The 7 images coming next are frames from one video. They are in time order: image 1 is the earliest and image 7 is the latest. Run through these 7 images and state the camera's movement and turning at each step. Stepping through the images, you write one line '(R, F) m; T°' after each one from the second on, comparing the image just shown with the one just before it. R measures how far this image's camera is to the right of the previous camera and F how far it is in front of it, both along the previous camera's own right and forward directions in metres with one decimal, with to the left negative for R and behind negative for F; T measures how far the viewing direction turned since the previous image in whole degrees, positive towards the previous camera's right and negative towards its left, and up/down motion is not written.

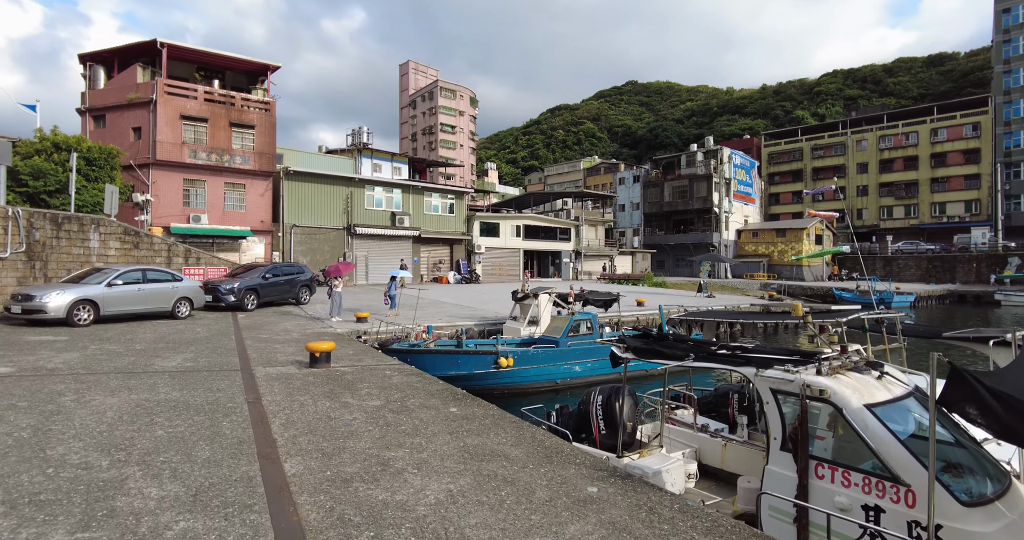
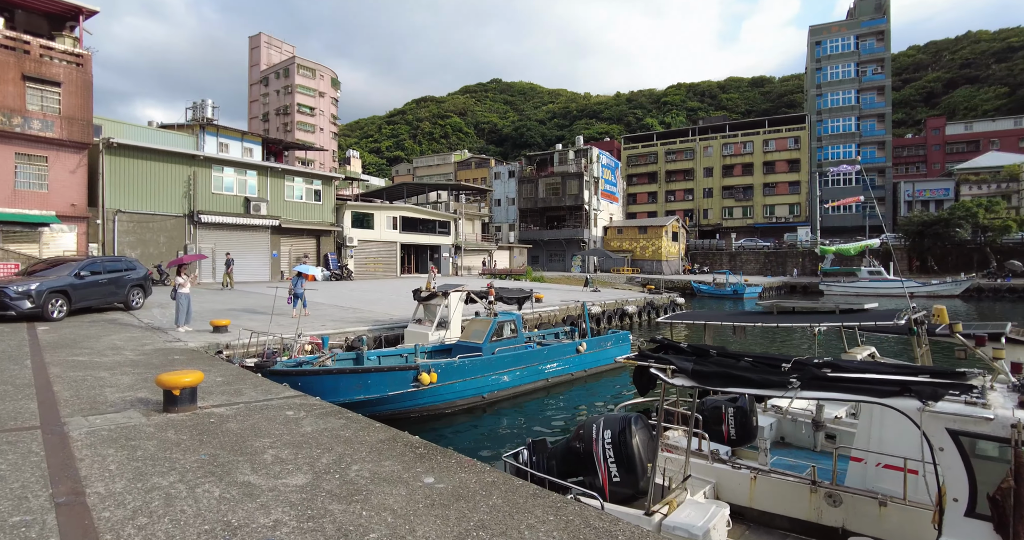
(-0.9, +1.7) m; +15°
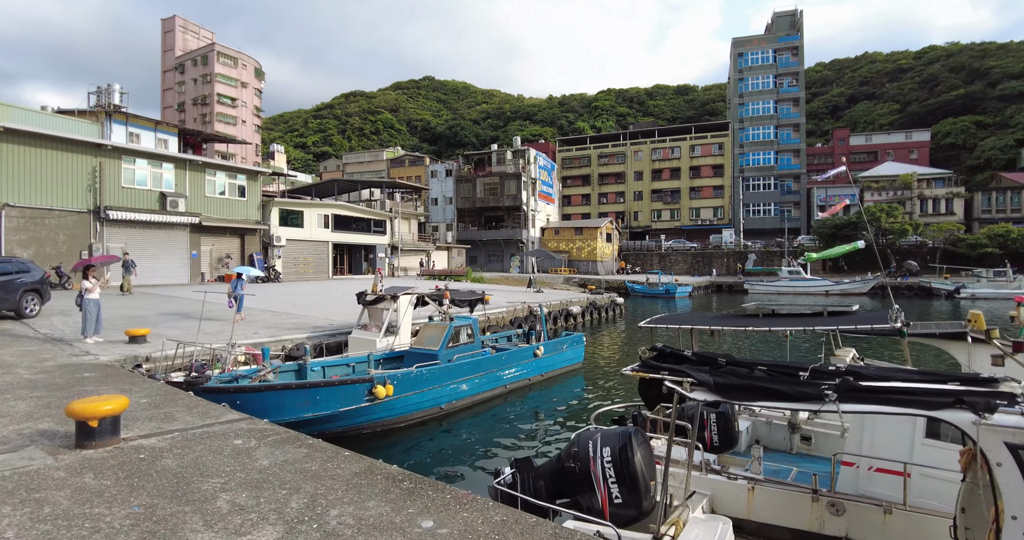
(-0.4, +0.5) m; +7°
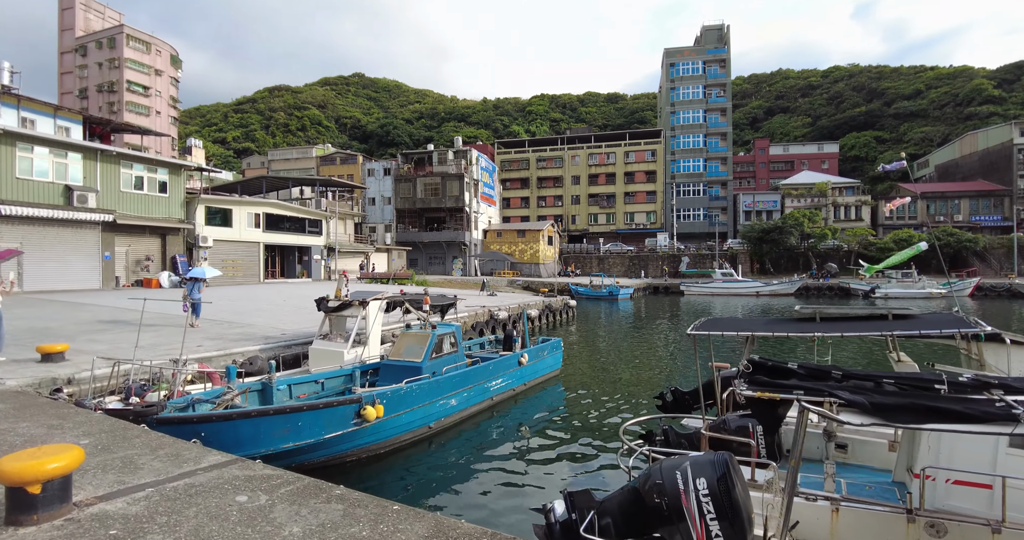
(-1.0, +0.8) m; +7°
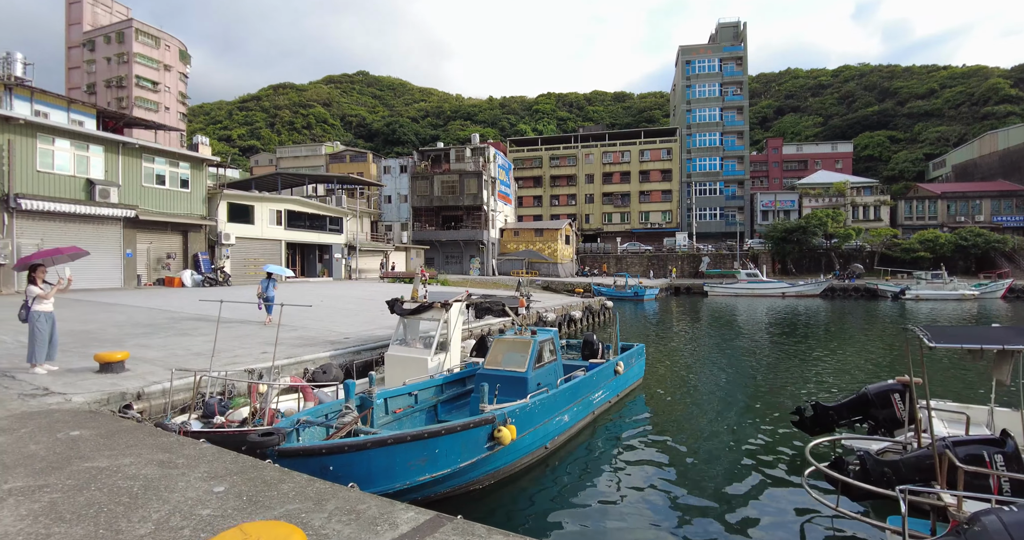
(-1.7, +1.0) m; 0°
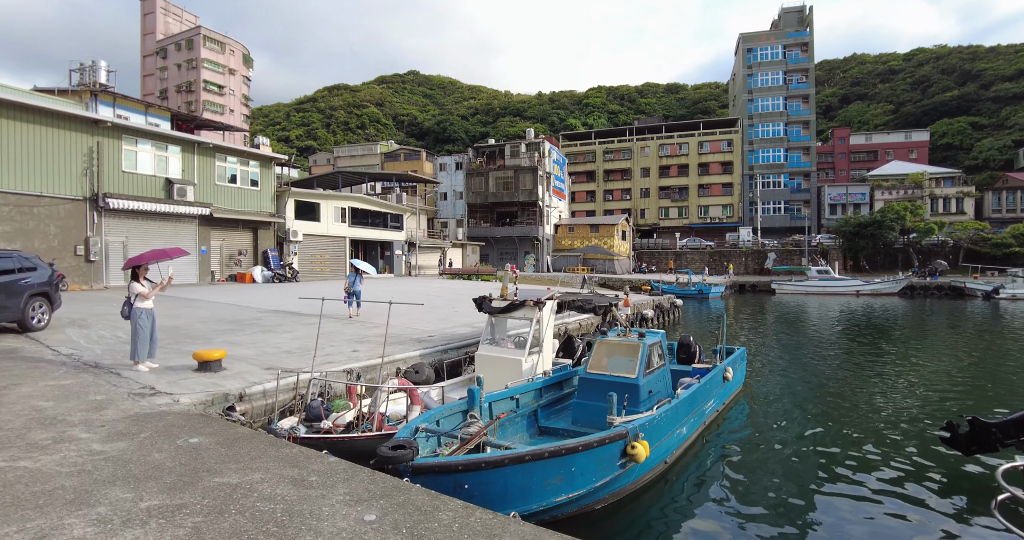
(-0.8, +0.5) m; -5°
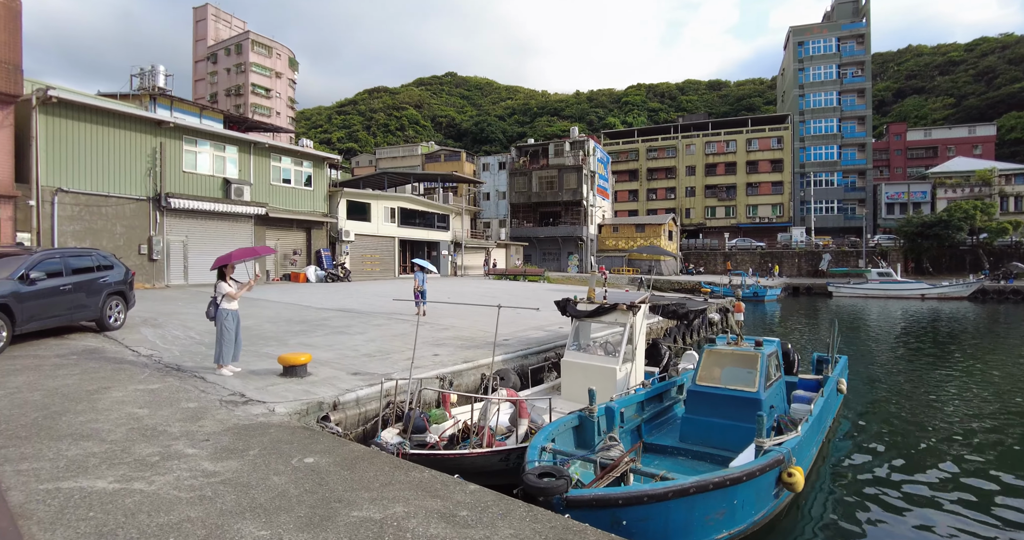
(-0.9, +0.5) m; -4°
